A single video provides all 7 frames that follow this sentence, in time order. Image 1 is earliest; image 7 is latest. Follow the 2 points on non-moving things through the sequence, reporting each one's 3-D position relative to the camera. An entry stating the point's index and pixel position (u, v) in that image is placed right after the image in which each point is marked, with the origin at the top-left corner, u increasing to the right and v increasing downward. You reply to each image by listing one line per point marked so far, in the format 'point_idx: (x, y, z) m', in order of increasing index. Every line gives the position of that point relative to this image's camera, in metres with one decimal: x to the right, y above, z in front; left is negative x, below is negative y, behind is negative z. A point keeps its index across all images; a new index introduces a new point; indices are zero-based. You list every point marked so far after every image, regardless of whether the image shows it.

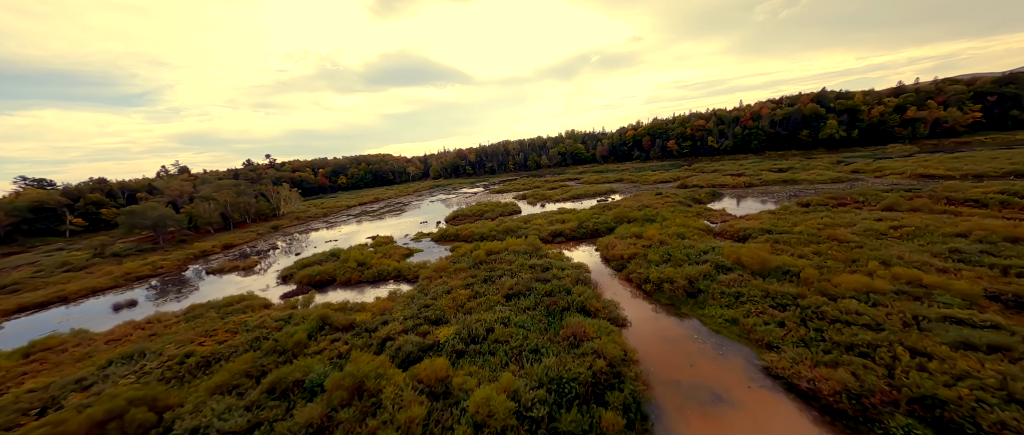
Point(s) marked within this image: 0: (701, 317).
0: (+7.9, -4.1, +13.5) m
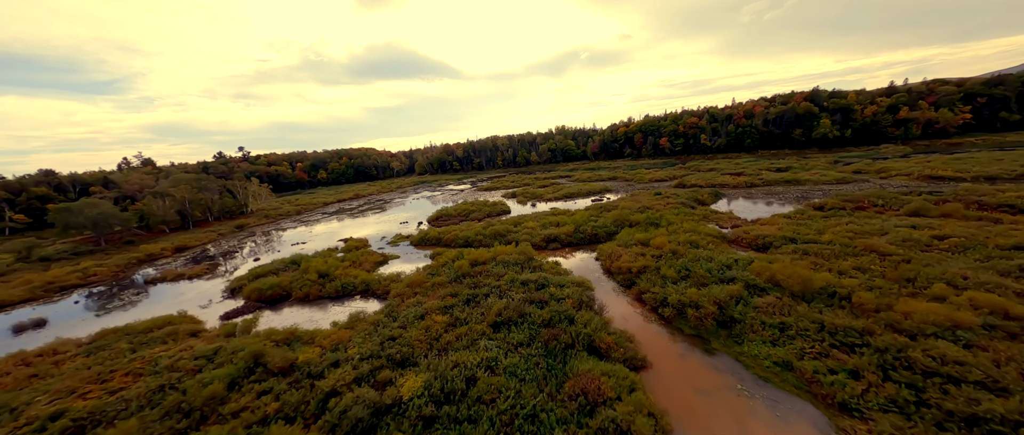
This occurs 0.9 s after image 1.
0: (+7.5, -4.5, +10.7) m
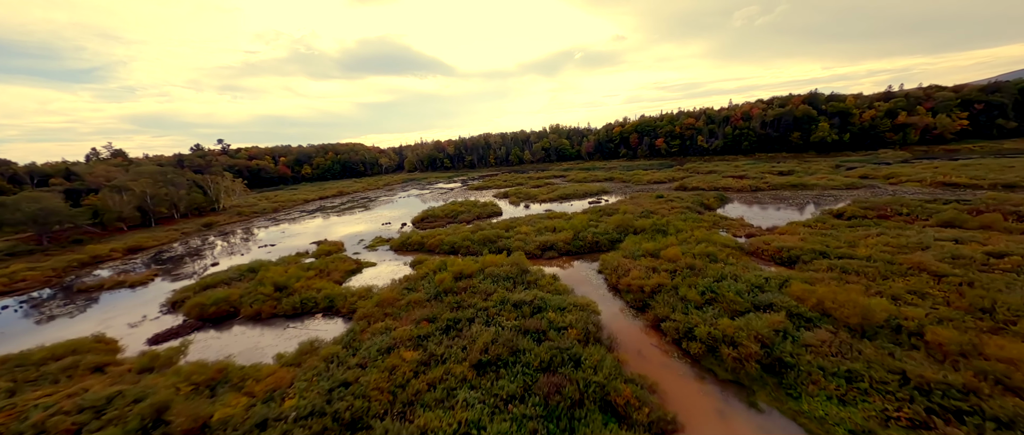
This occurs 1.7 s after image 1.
0: (+7.2, -5.0, +8.1) m
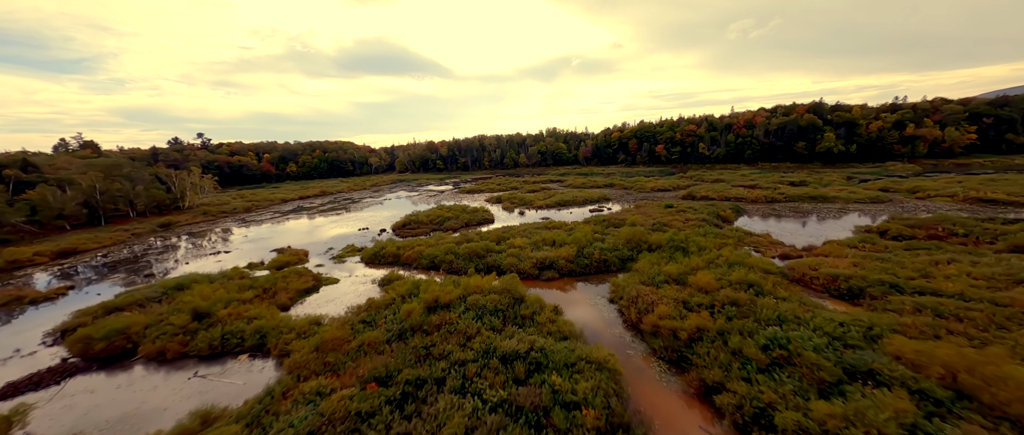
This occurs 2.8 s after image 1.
0: (+6.9, -5.6, +4.5) m
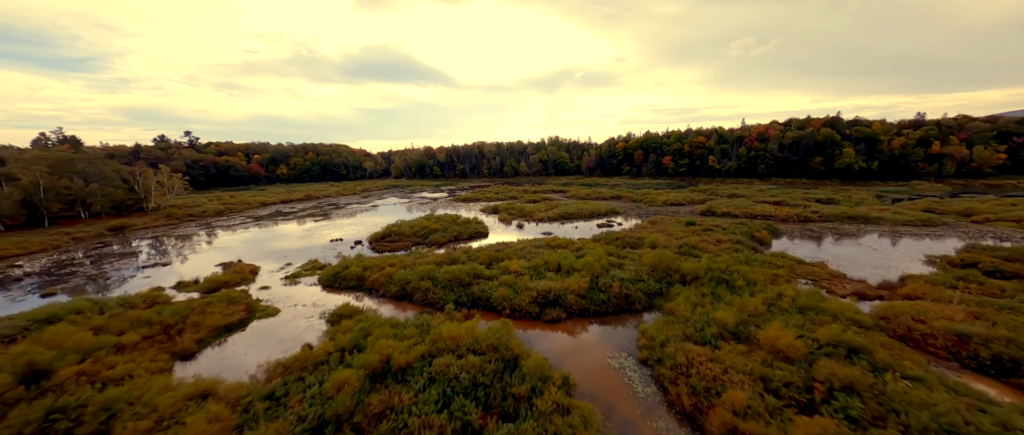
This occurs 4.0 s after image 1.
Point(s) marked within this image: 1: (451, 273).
0: (+6.6, -6.2, +0.1) m
1: (-3.0, -2.8, +16.3) m
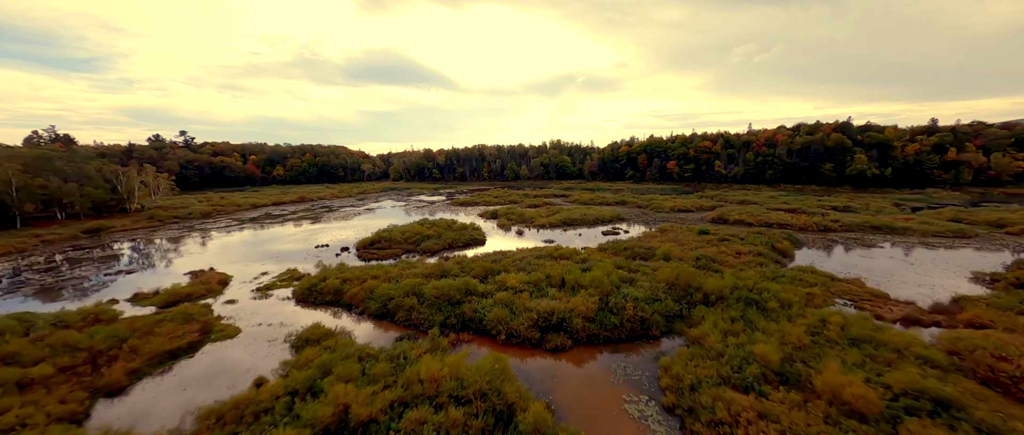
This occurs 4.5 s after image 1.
0: (+6.4, -6.5, -2.0) m
1: (-3.2, -3.2, +14.3) m
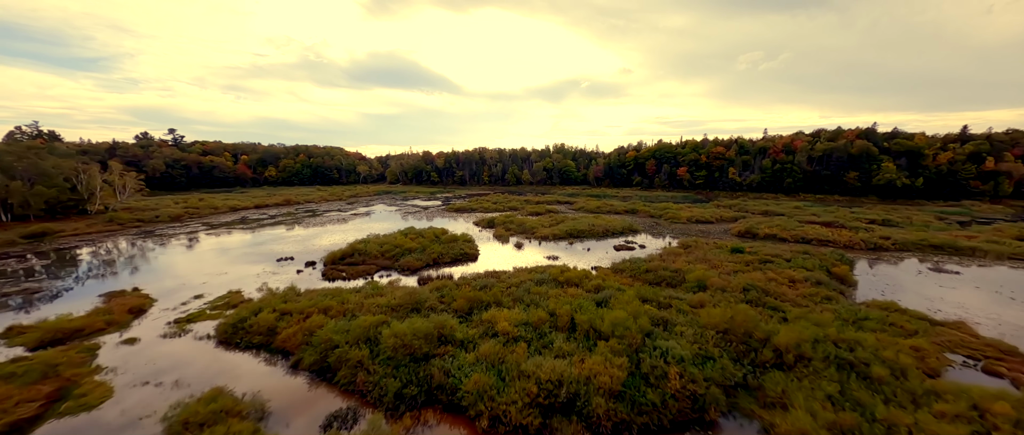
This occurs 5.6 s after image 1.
0: (+5.9, -6.9, -6.1) m
1: (-3.5, -3.7, +10.3) m
